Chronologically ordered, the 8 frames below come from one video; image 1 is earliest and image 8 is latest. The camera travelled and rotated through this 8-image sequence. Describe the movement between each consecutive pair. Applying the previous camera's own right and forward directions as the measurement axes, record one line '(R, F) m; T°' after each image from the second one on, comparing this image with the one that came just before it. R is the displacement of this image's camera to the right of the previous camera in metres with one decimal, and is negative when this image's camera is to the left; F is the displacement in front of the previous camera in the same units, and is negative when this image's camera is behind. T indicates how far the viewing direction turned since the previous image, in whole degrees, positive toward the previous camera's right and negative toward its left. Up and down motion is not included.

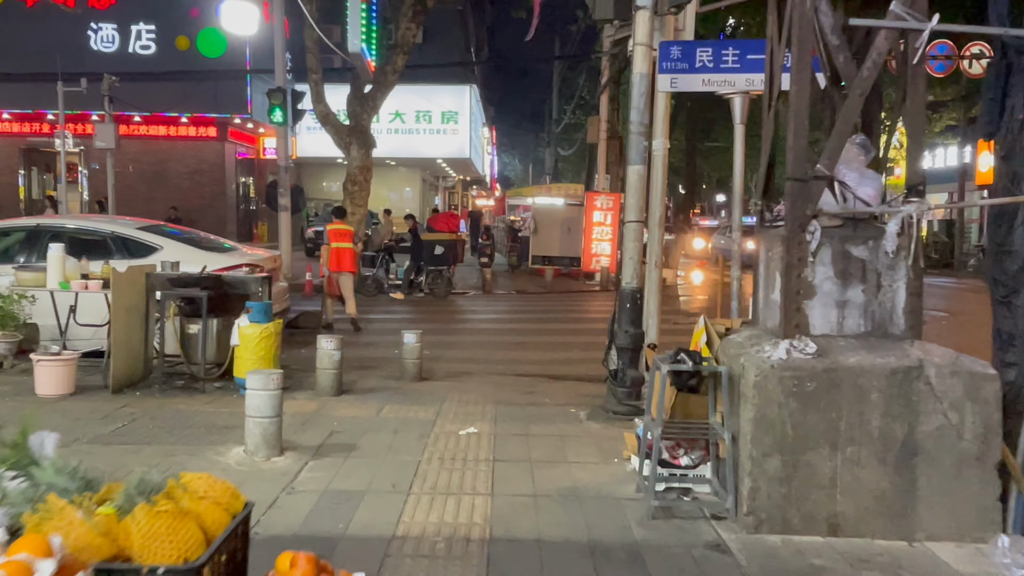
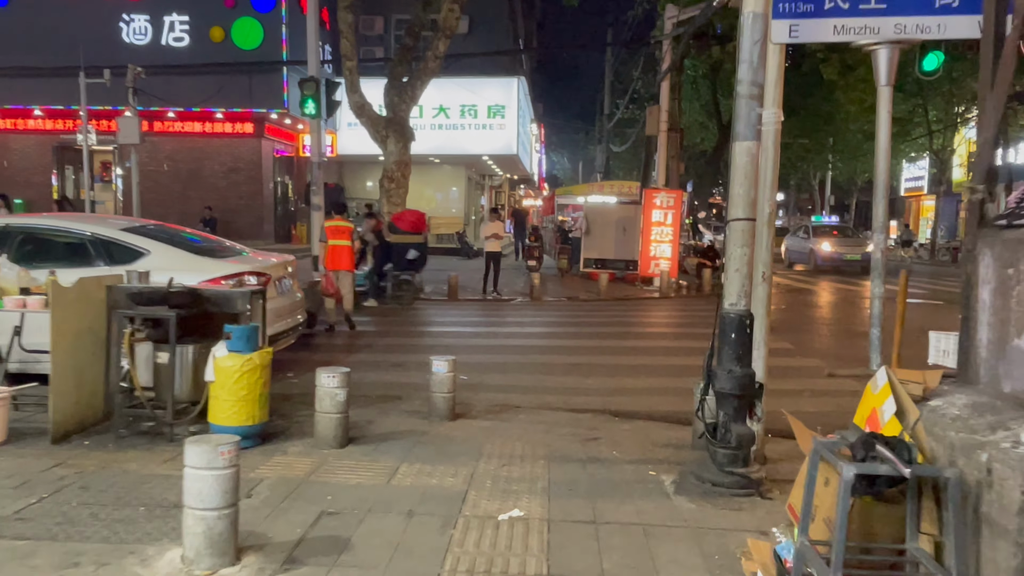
(-0.1, +1.7) m; -3°
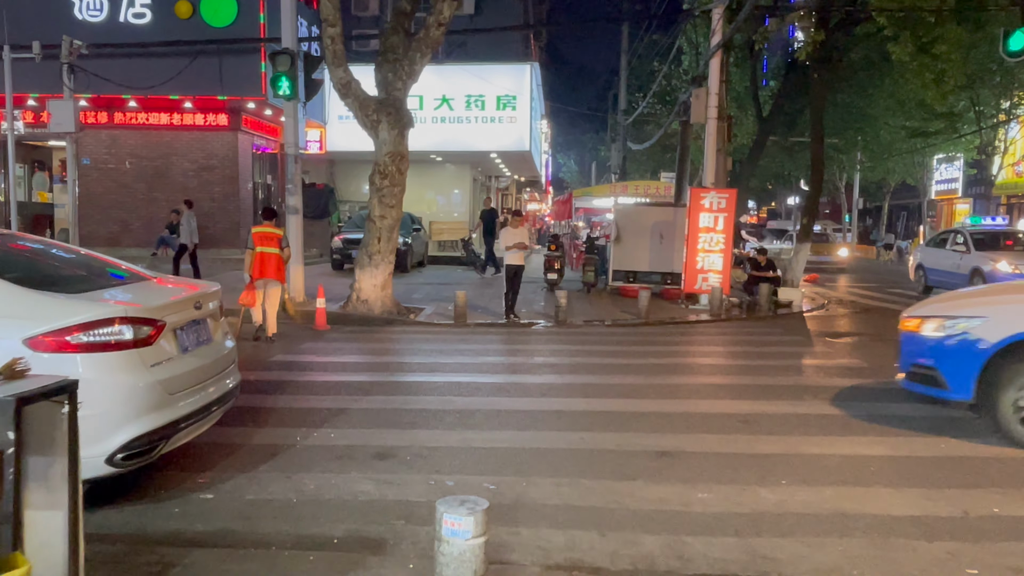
(-0.4, +3.4) m; 0°
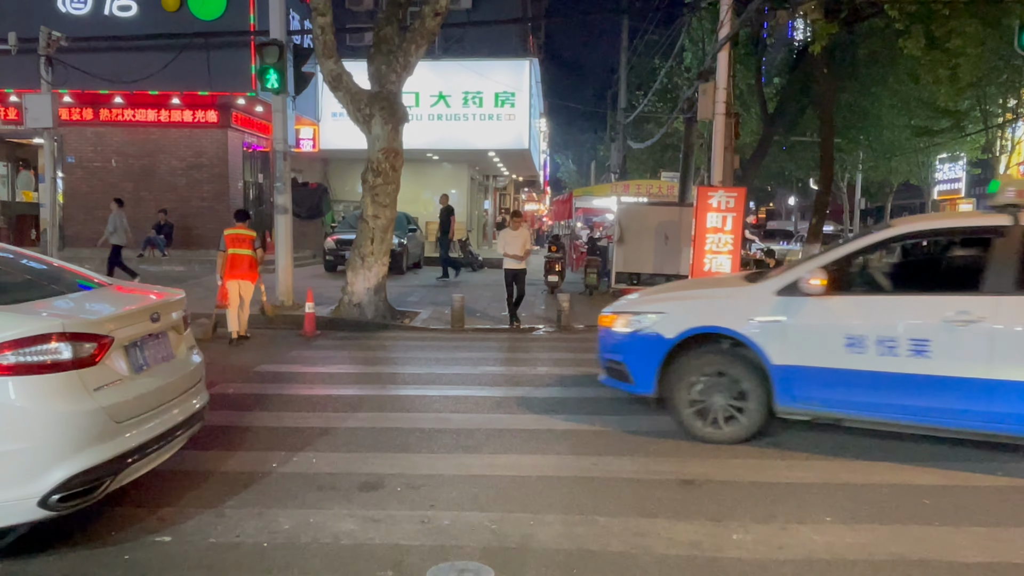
(0.0, +0.7) m; 0°
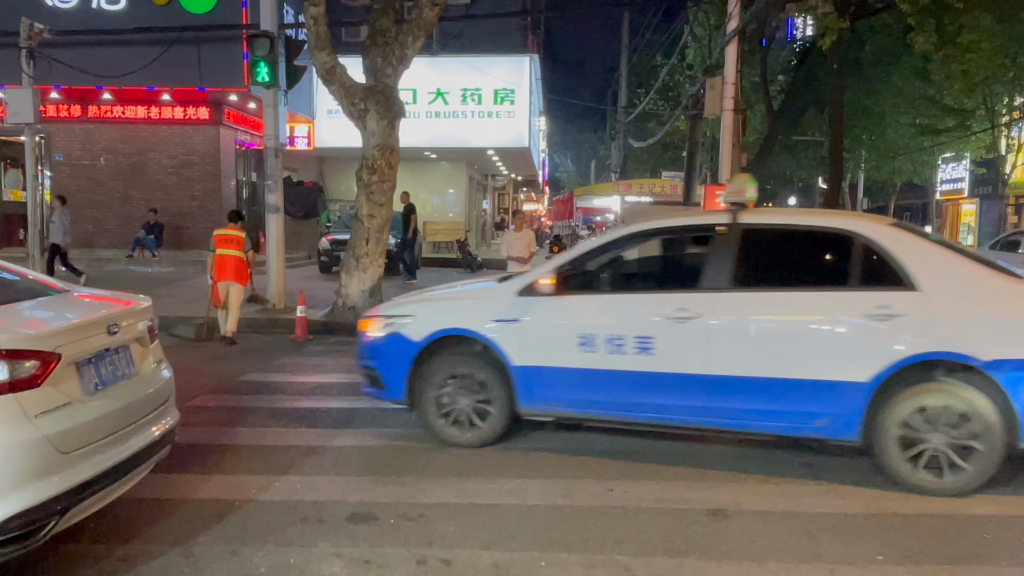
(-0.1, +0.6) m; 0°
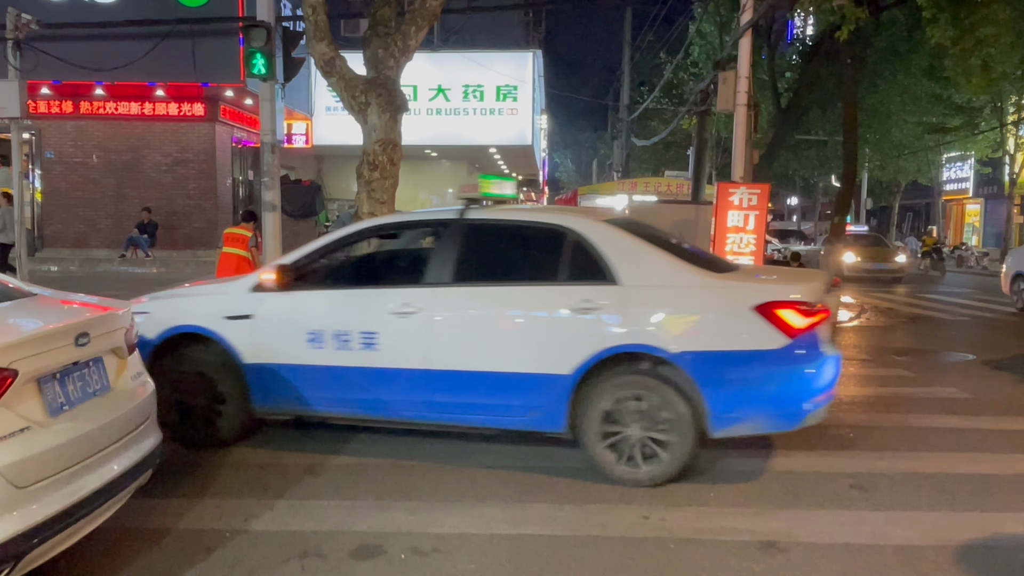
(-0.1, +0.5) m; 0°
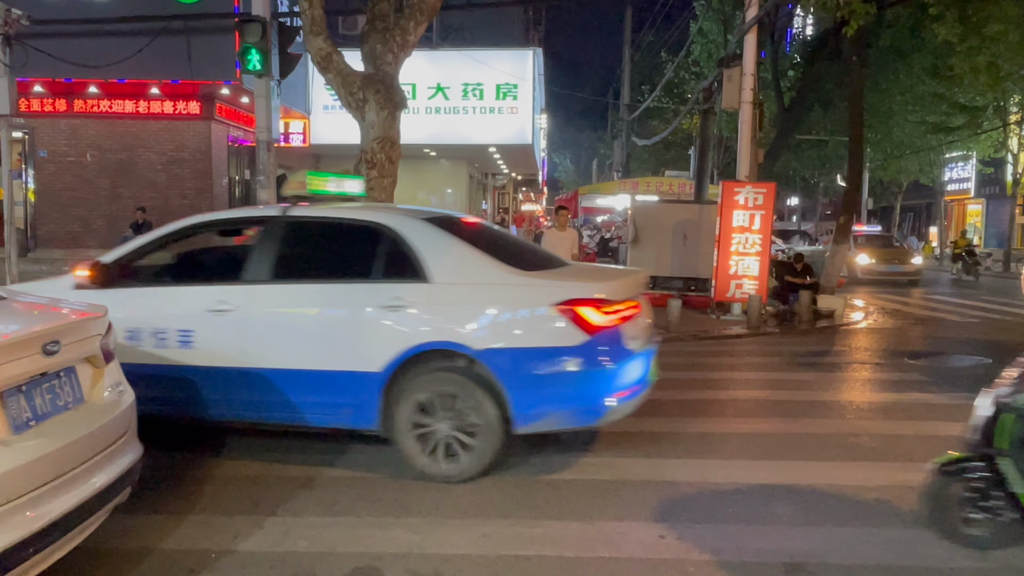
(0.0, +0.3) m; 0°
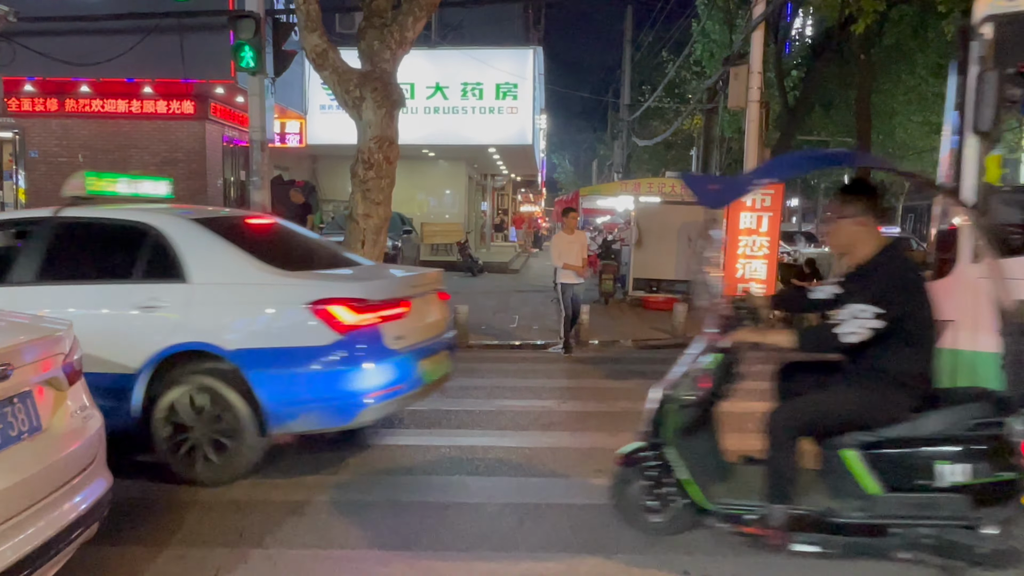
(0.0, +0.4) m; 0°
